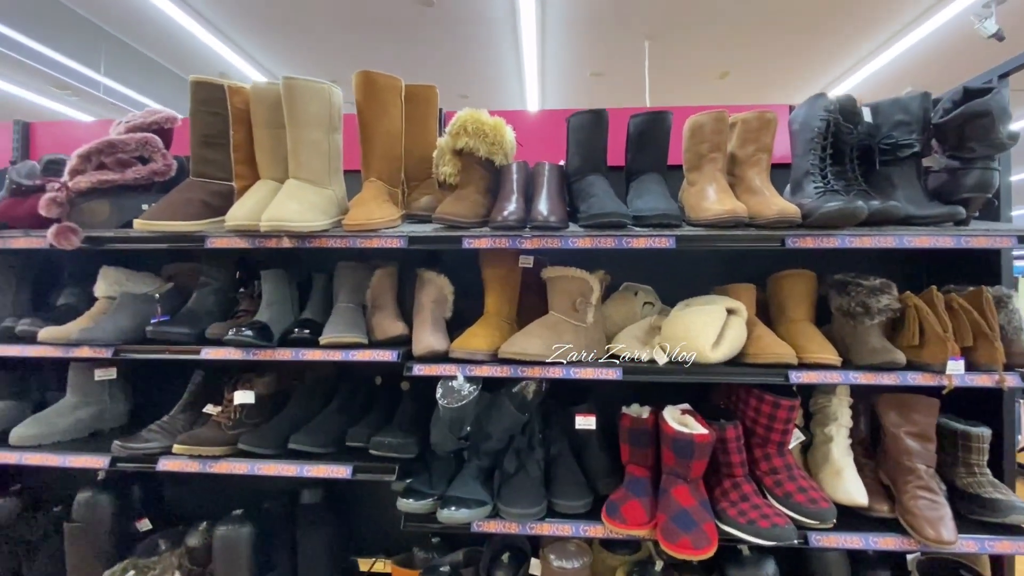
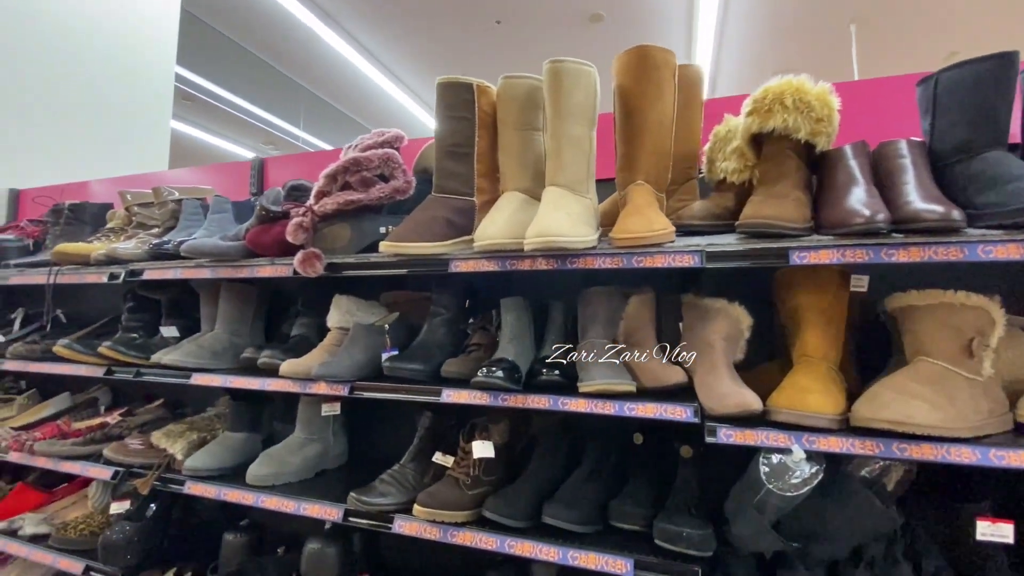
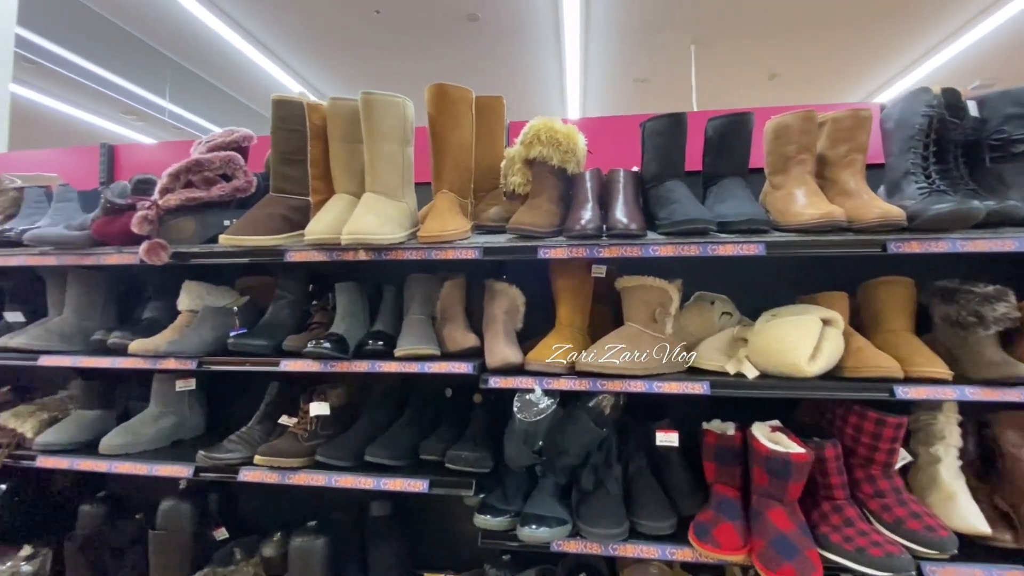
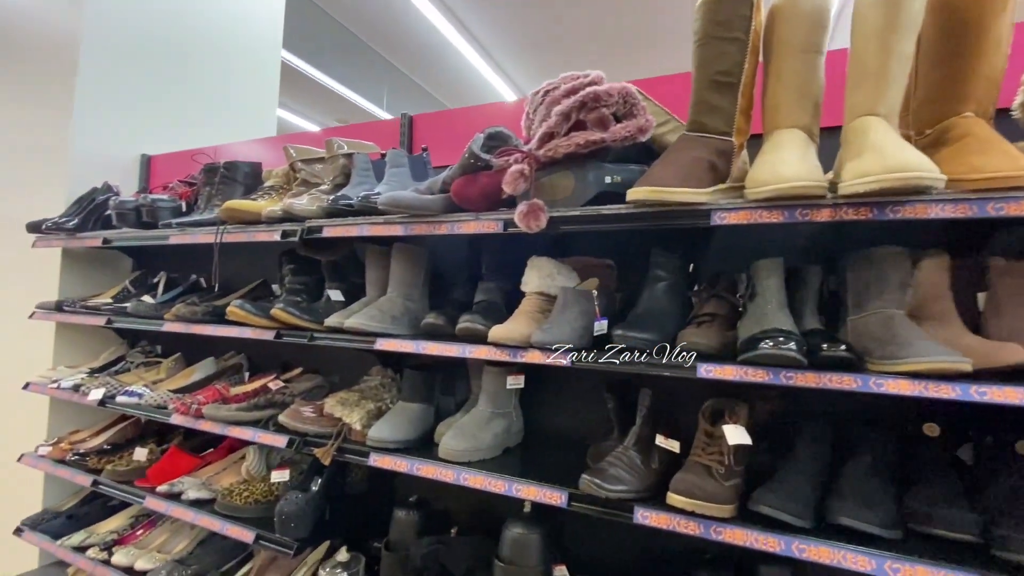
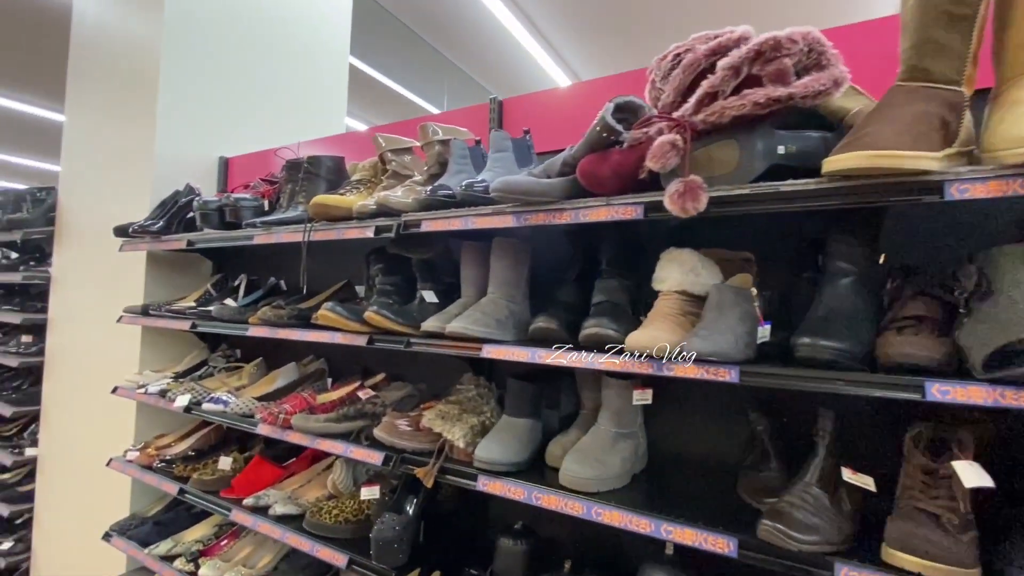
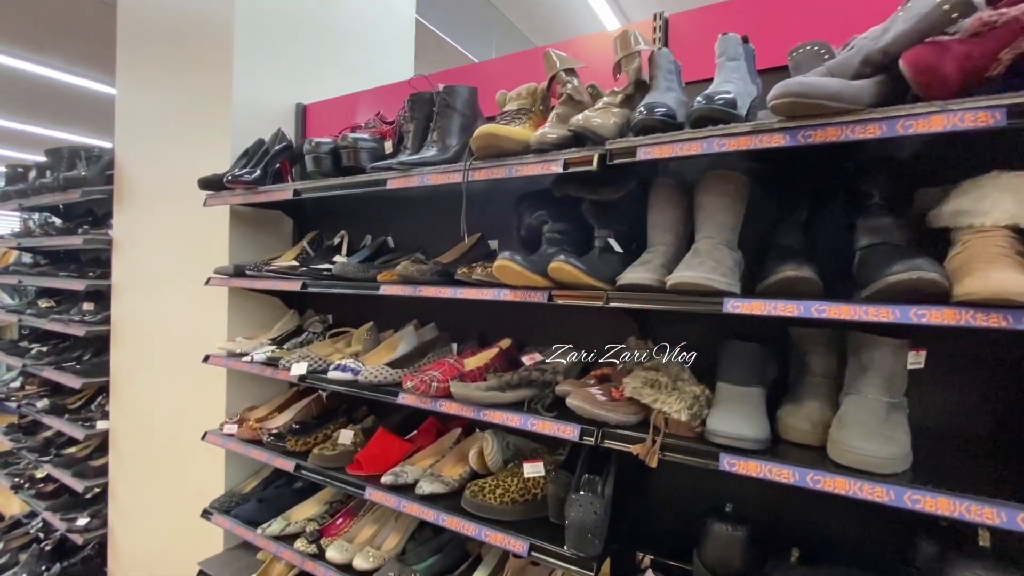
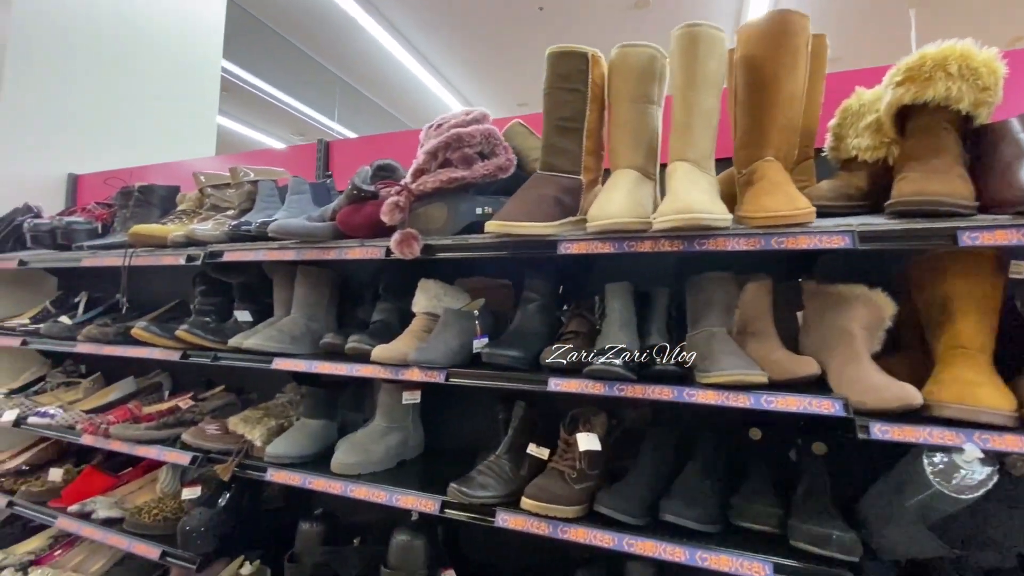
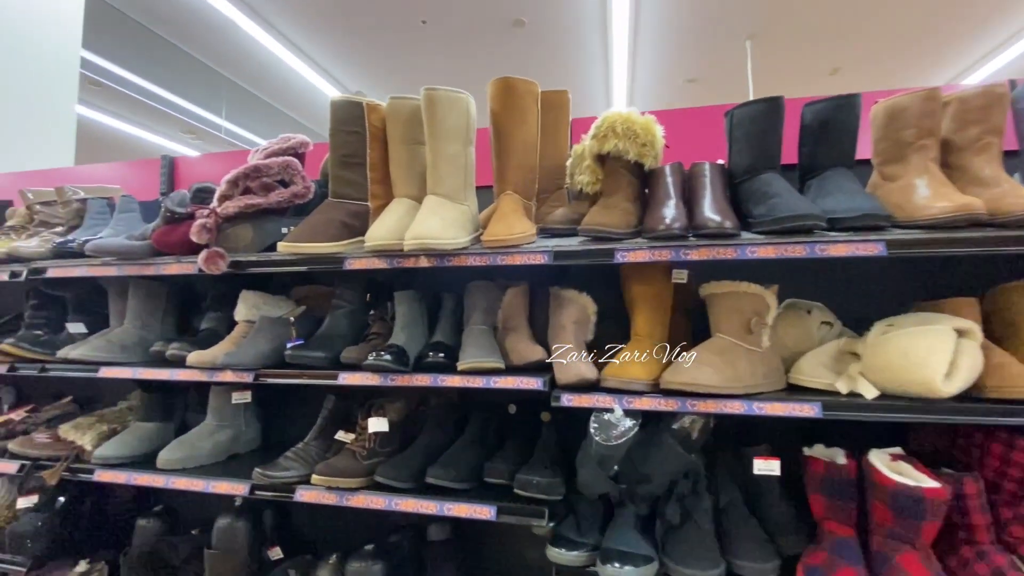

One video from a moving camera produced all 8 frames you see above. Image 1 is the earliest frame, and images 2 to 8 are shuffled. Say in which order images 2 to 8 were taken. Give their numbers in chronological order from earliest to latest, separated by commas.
3, 8, 2, 7, 4, 5, 6
